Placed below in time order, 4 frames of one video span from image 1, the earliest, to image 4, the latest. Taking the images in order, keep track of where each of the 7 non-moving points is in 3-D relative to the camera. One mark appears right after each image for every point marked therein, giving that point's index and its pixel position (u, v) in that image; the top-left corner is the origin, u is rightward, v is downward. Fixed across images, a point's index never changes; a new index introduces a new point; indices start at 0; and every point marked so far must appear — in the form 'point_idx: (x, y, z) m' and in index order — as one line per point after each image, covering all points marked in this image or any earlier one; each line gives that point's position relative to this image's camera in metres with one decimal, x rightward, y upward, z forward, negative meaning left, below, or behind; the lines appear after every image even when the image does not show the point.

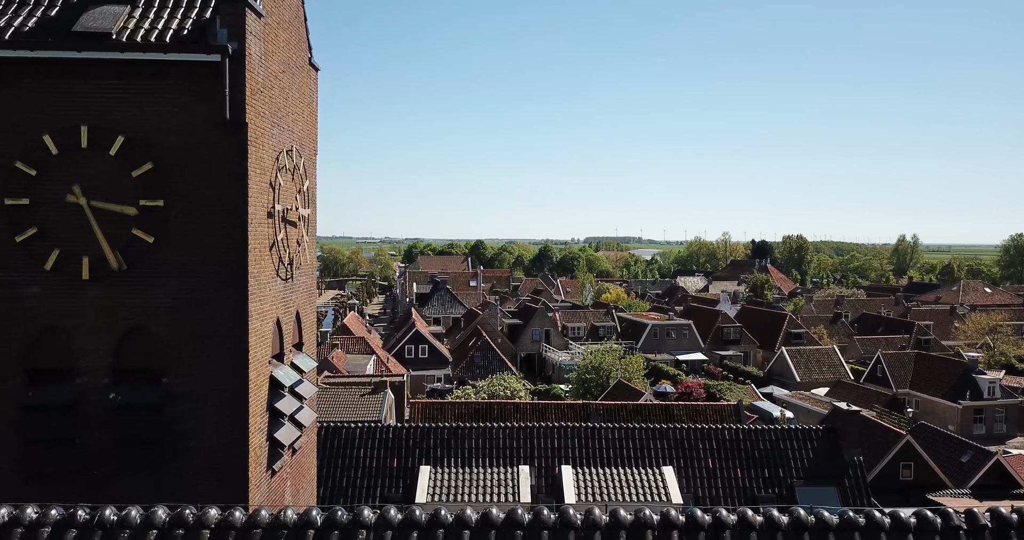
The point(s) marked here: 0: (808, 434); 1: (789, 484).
0: (+5.2, -2.9, +11.3) m
1: (+4.6, -3.5, +10.6) m
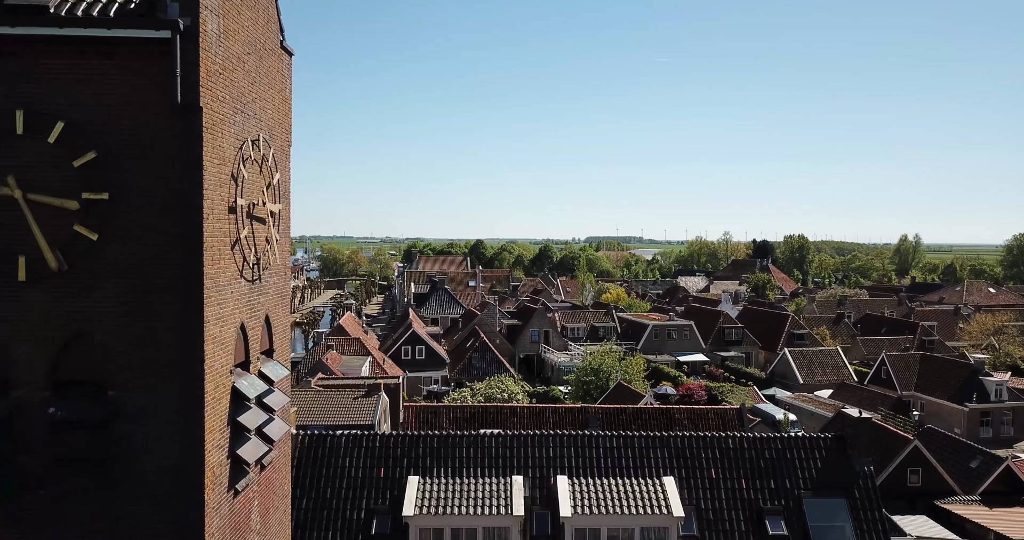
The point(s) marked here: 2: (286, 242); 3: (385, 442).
0: (+5.1, -2.9, +10.8) m
1: (+4.4, -3.5, +10.0) m
2: (-2.4, +0.3, +6.8) m
3: (-2.1, -2.9, +10.7) m
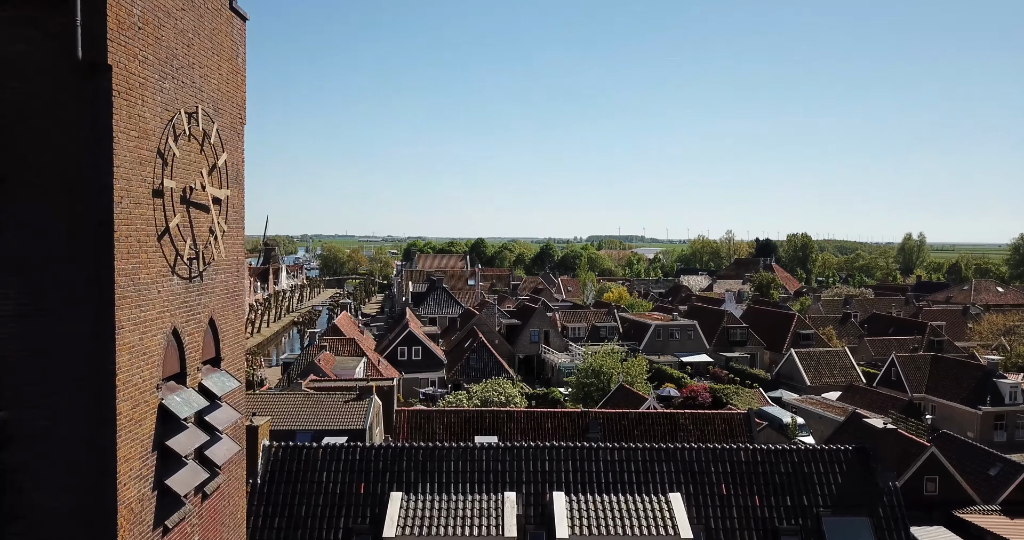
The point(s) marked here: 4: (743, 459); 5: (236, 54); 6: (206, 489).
0: (+5.0, -2.9, +9.9) m
1: (+4.3, -3.5, +9.2) m
2: (-2.5, +0.3, +5.9) m
3: (-2.2, -2.8, +9.9) m
4: (+3.6, -2.9, +9.9) m
5: (-2.5, +2.0, +5.9) m
6: (-2.5, -1.8, +5.2) m
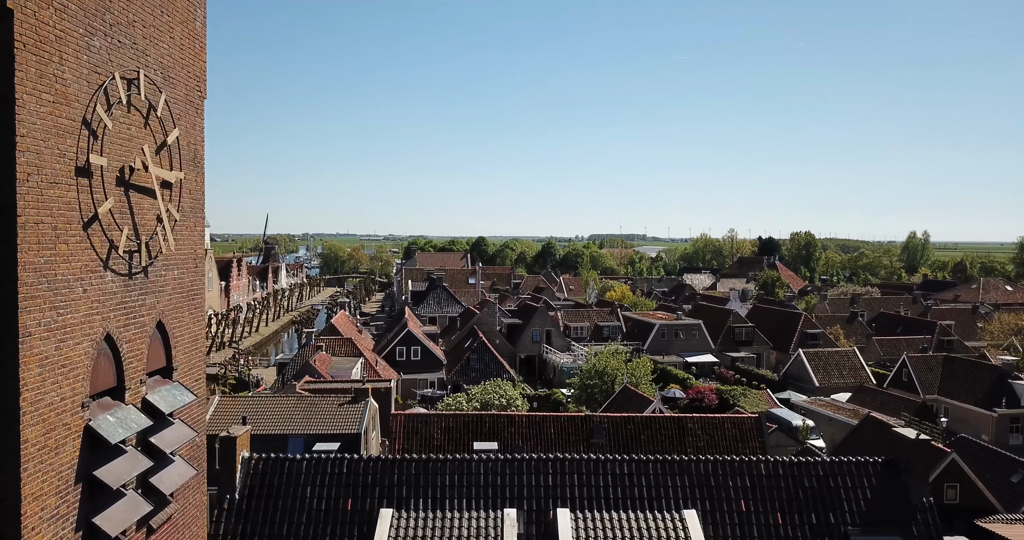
0: (+5.0, -2.8, +9.2) m
1: (+4.3, -3.4, +8.4) m
2: (-2.5, +0.4, +5.1) m
3: (-2.2, -2.8, +9.1) m
4: (+3.6, -2.9, +9.1) m
5: (-2.5, +2.0, +5.1) m
6: (-2.5, -1.7, +4.4) m
